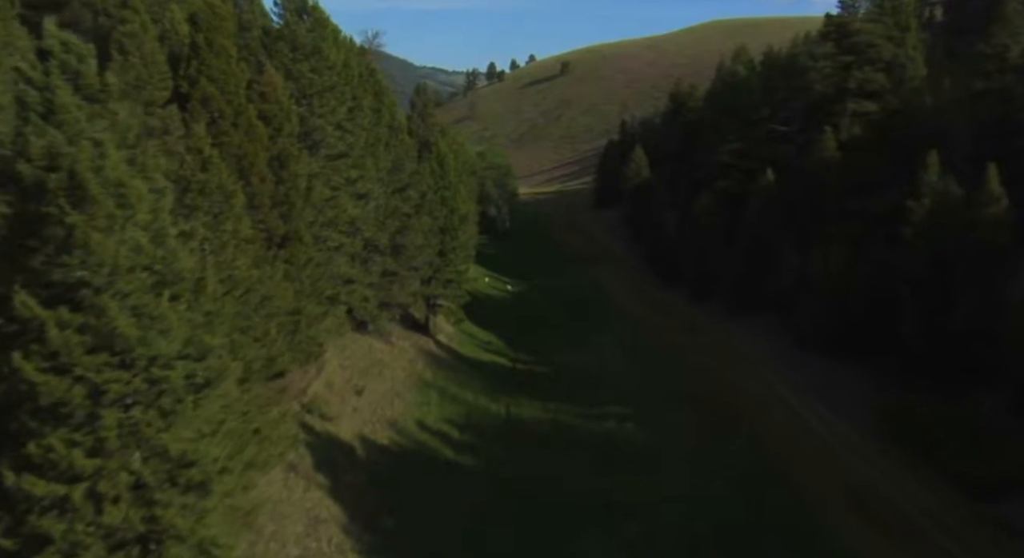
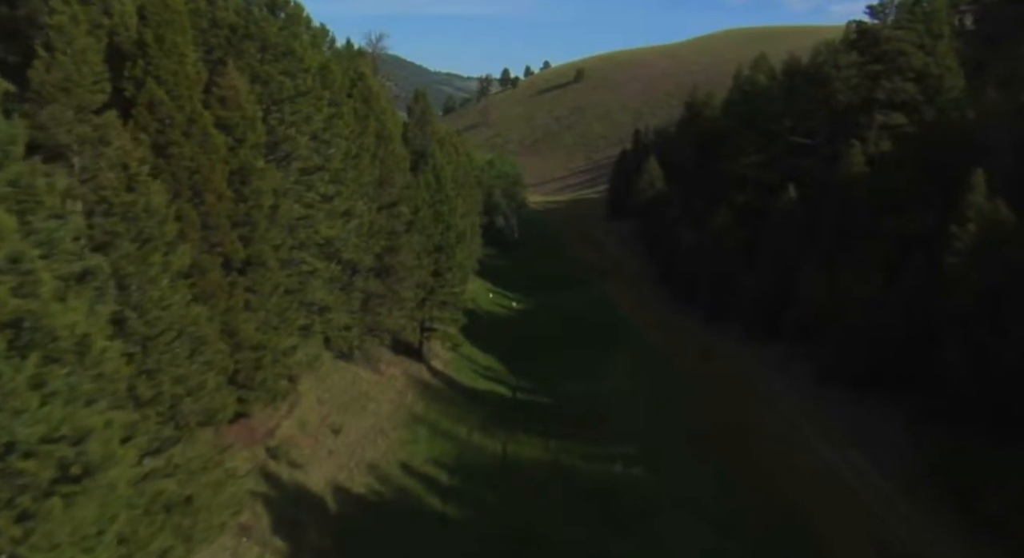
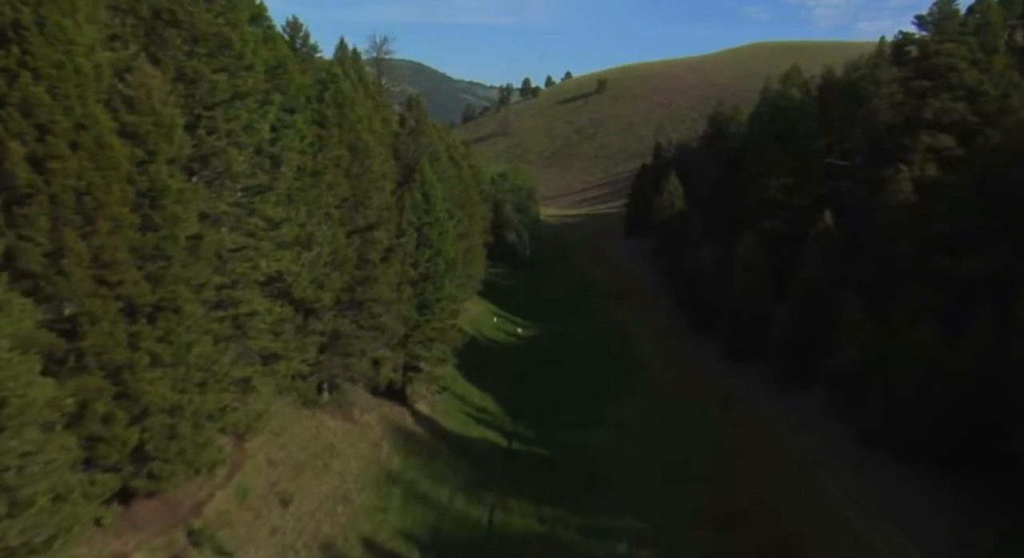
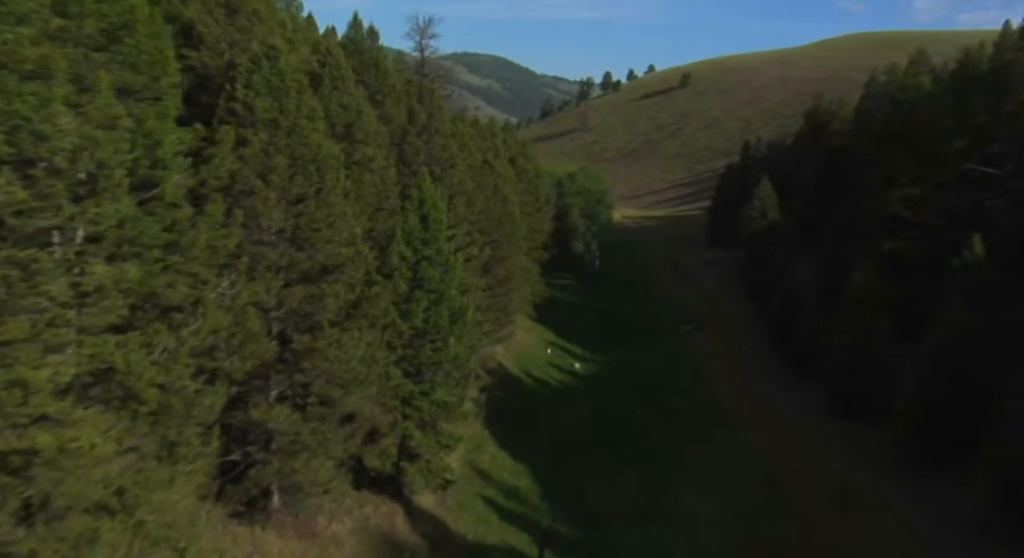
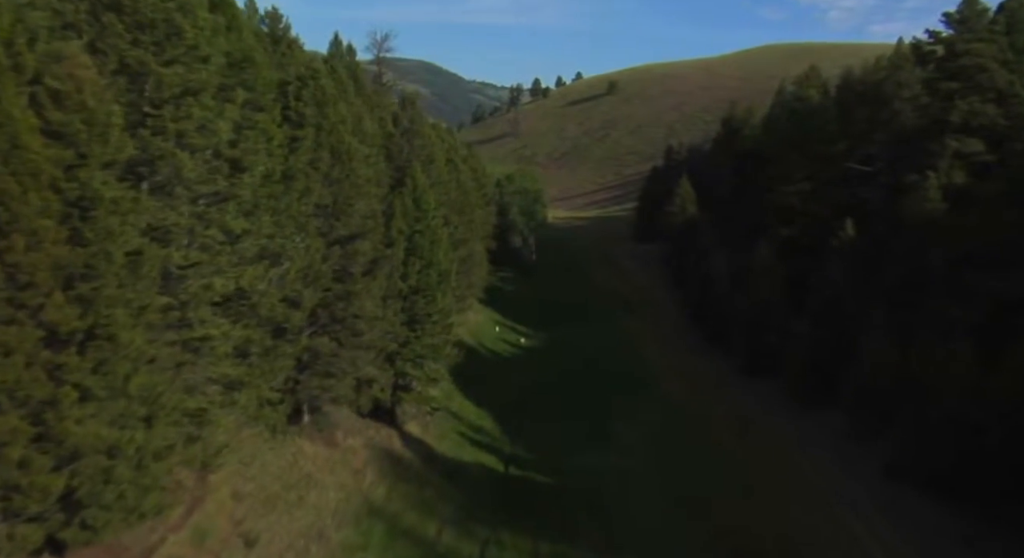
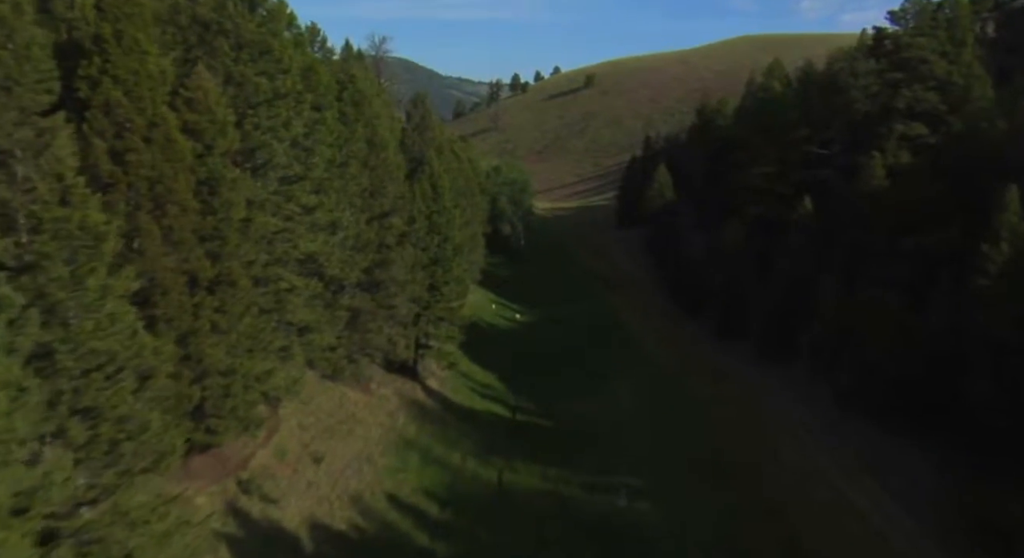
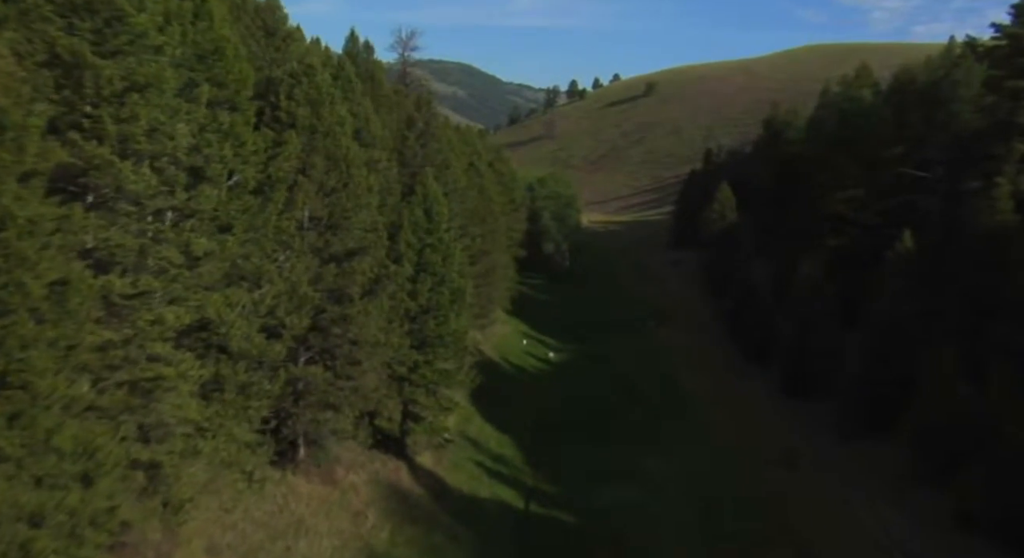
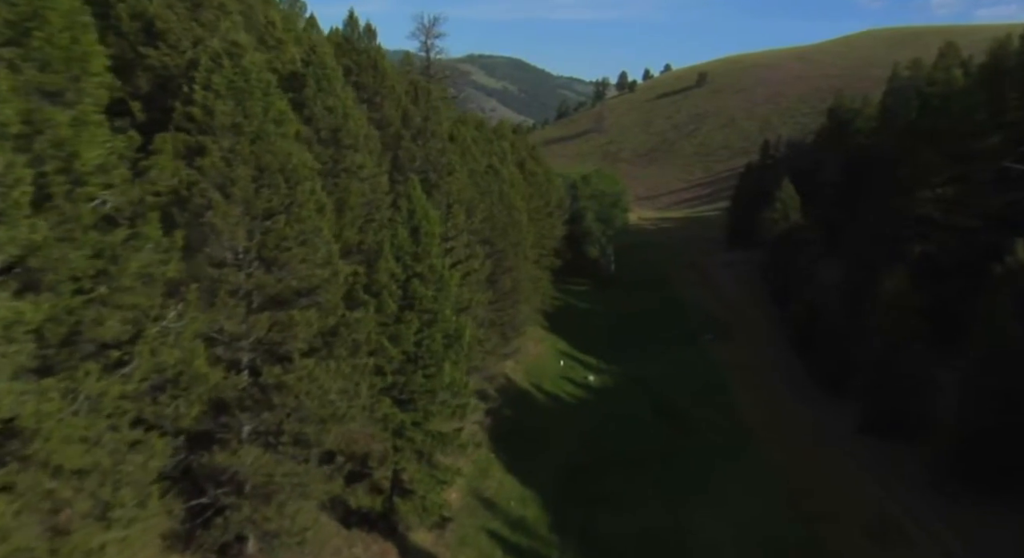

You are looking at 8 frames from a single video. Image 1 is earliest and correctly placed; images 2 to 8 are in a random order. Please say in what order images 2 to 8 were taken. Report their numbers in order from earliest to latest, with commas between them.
2, 6, 3, 5, 7, 4, 8
